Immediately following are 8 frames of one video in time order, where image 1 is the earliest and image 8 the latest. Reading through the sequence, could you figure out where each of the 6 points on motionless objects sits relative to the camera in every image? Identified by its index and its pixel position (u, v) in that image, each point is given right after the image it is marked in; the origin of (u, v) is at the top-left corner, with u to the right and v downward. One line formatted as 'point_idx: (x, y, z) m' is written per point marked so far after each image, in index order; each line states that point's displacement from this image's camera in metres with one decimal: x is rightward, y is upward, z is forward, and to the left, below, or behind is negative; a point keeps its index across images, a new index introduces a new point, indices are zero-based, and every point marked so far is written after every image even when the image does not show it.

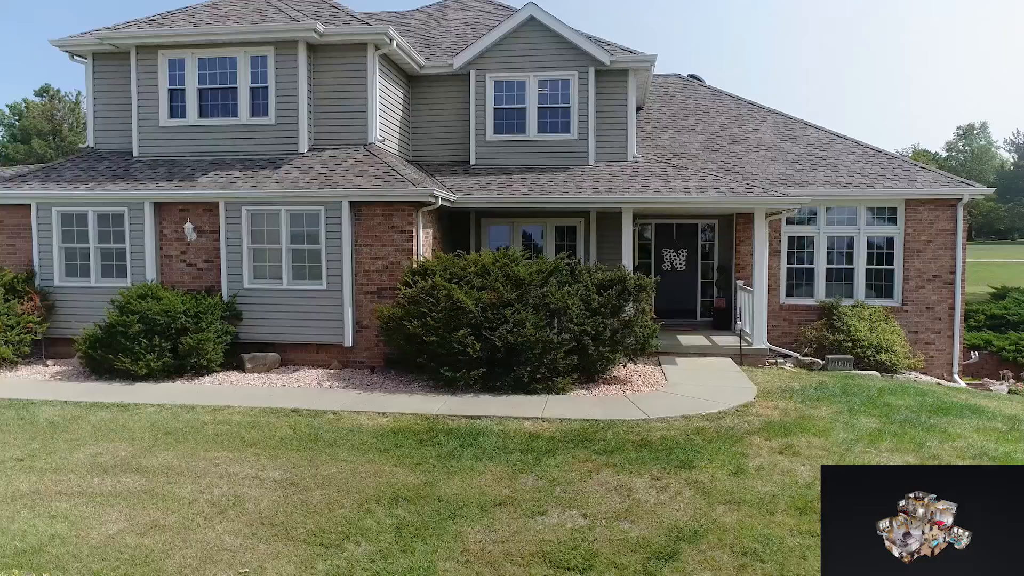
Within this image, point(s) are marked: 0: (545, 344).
0: (+0.4, -0.7, +8.8) m
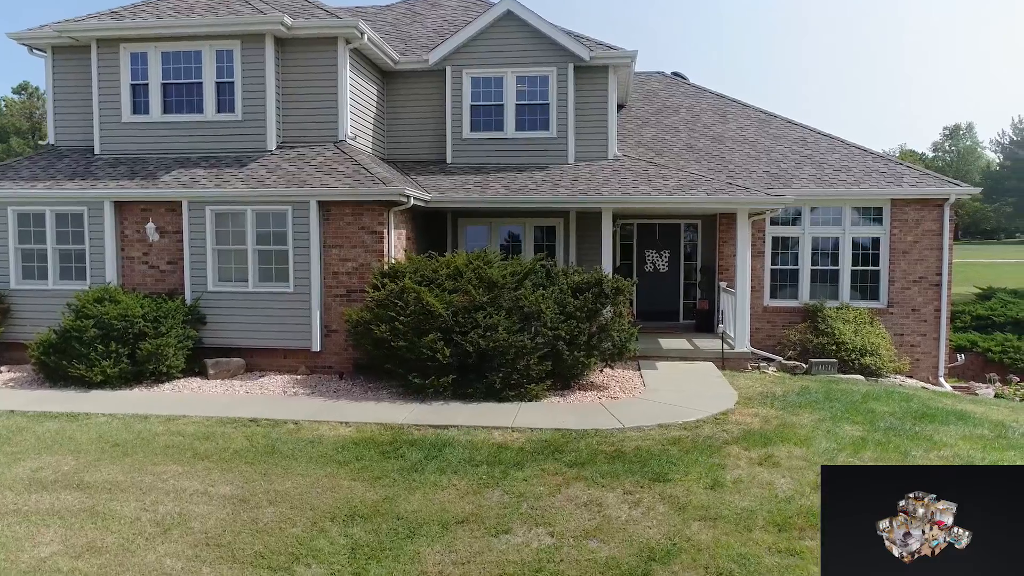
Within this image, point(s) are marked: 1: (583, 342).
0: (+0.1, -0.7, +8.5) m
1: (+0.8, -0.7, +8.7) m
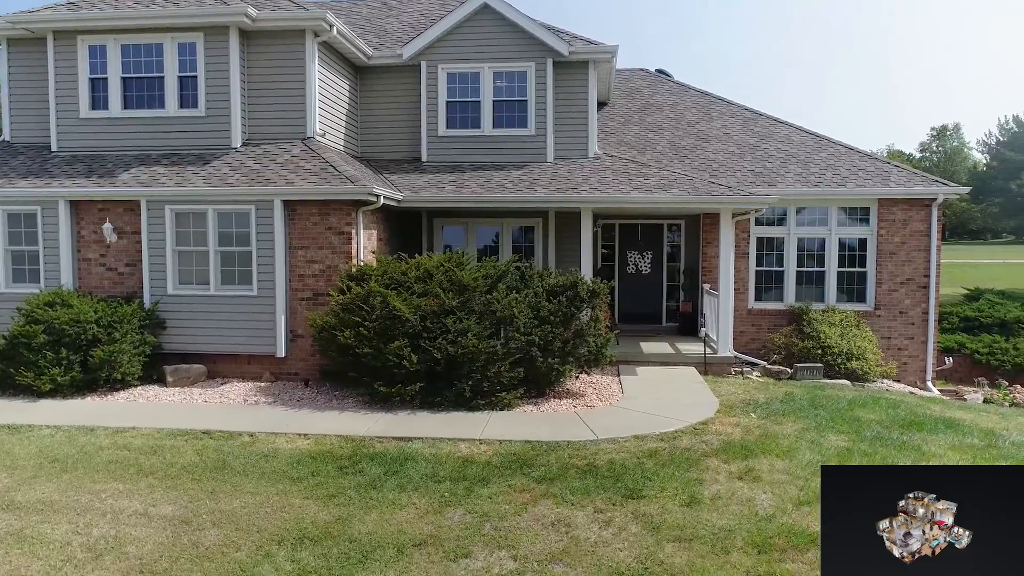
0: (-0.3, -0.8, +8.1) m
1: (+0.5, -0.7, +8.3) m
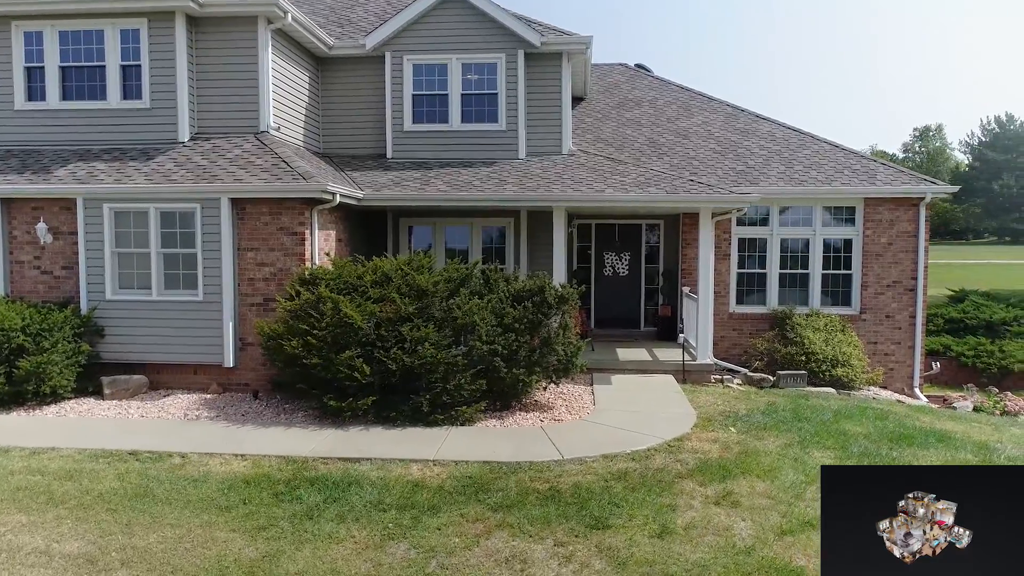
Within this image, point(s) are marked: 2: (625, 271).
0: (-0.7, -0.8, +7.5) m
1: (+0.1, -0.7, +7.7) m
2: (+2.0, +0.3, +12.8) m
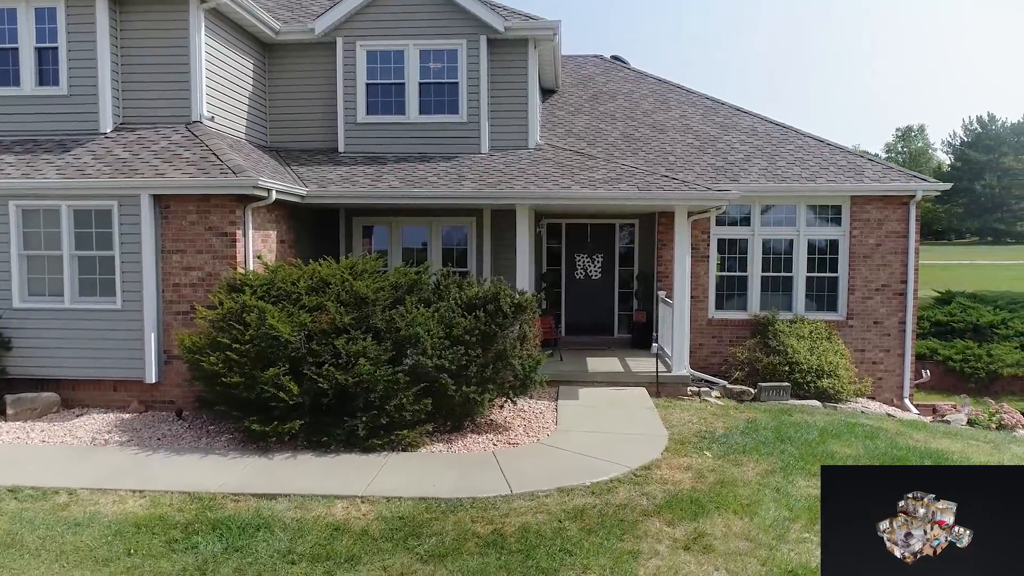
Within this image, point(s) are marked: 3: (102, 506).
0: (-1.1, -0.9, +6.6) m
1: (-0.4, -0.8, +6.9) m
2: (+1.4, +0.2, +12.0) m
3: (-3.1, -1.6, +5.4) m
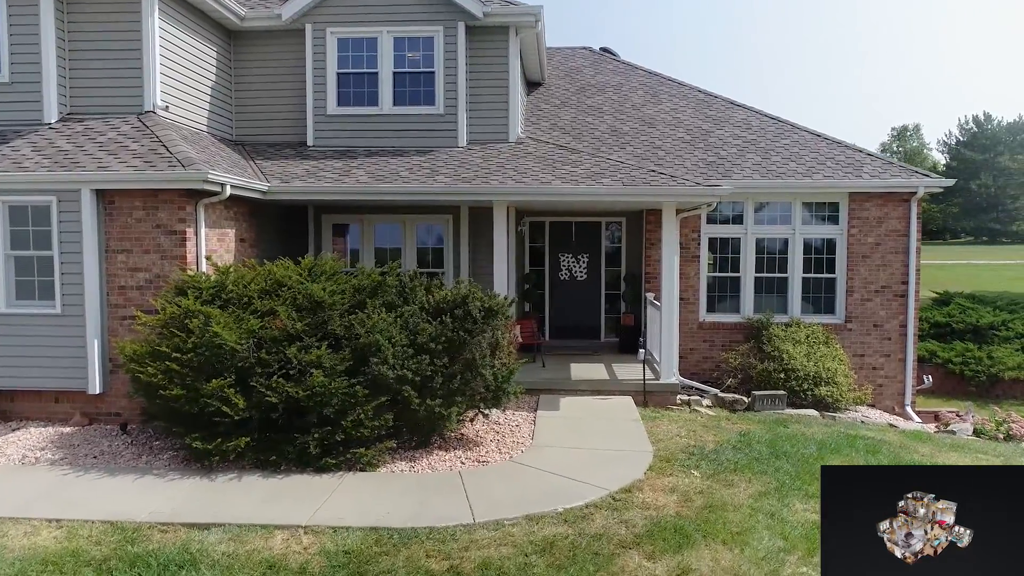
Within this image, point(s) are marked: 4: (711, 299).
0: (-1.4, -0.9, +6.0) m
1: (-0.6, -0.8, +6.3) m
2: (+1.1, +0.2, +11.4) m
3: (-3.3, -1.7, +4.8) m
4: (+3.0, -0.2, +10.8) m
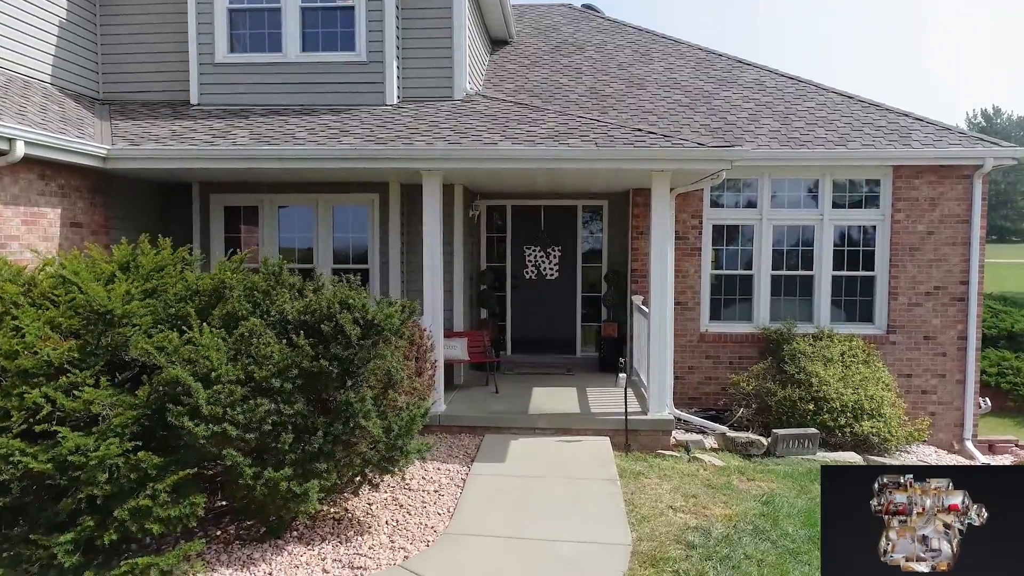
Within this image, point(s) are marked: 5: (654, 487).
0: (-2.0, -0.9, +3.7) m
1: (-1.2, -0.9, +4.0) m
2: (+0.5, +0.2, +9.1) m
3: (-3.9, -1.7, +2.5) m
4: (+2.4, -0.2, +8.4) m
5: (+1.1, -1.5, +5.4) m
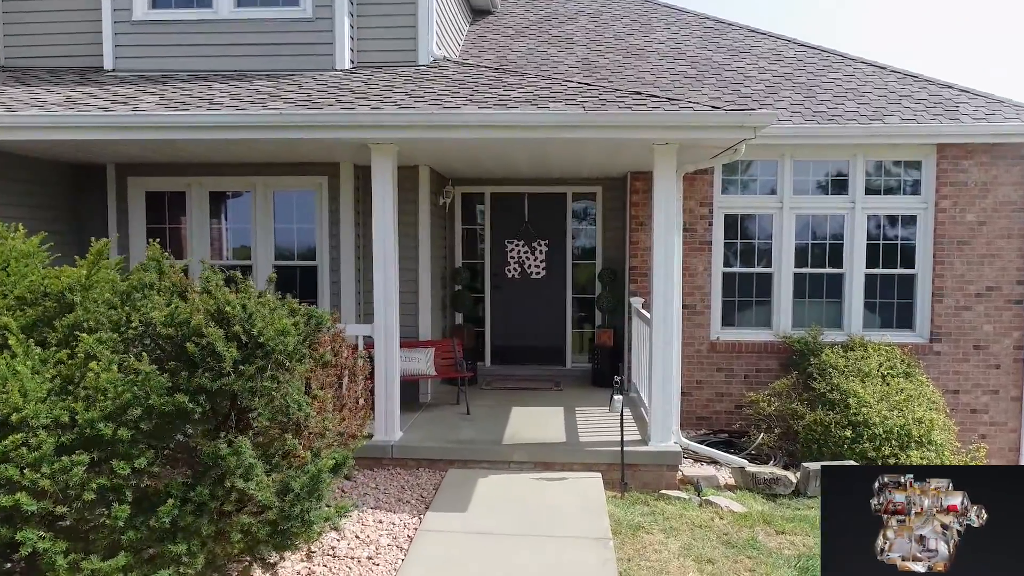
0: (-2.2, -0.9, +2.4) m
1: (-1.4, -0.9, +2.7) m
2: (+0.3, +0.2, +7.8) m
3: (-4.1, -1.7, +1.2) m
4: (+2.1, -0.2, +7.2) m
5: (+0.8, -1.5, +4.1) m
